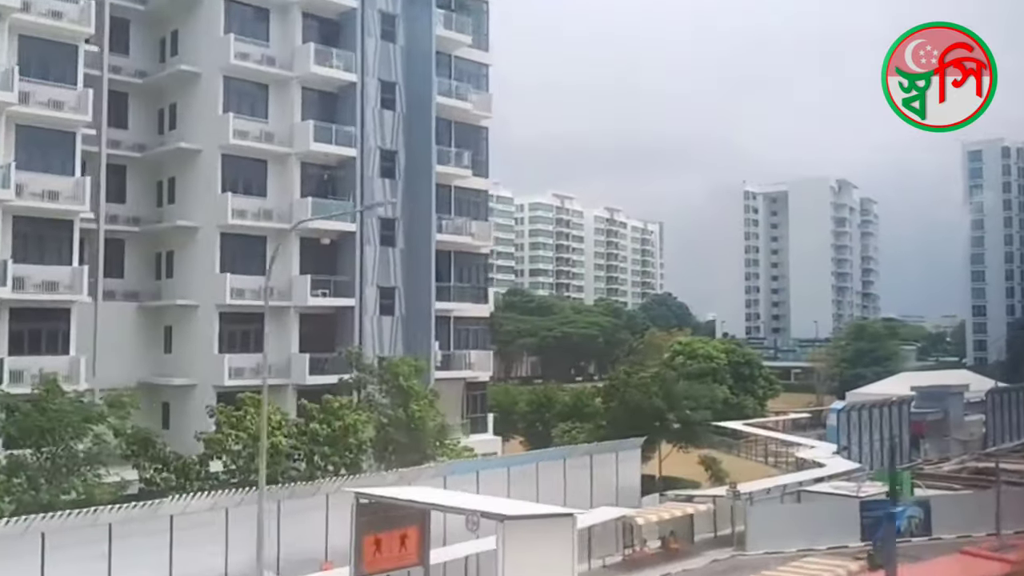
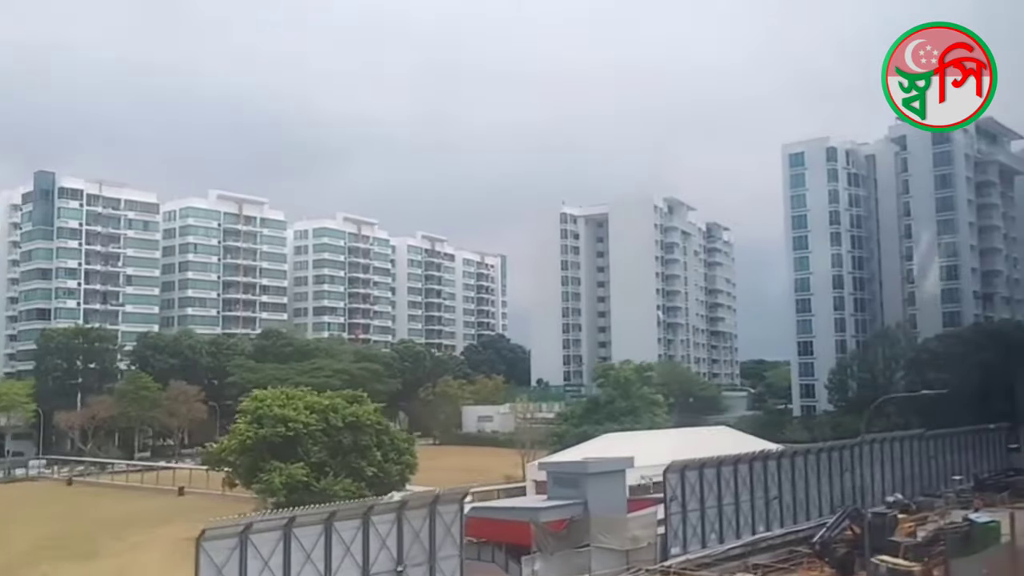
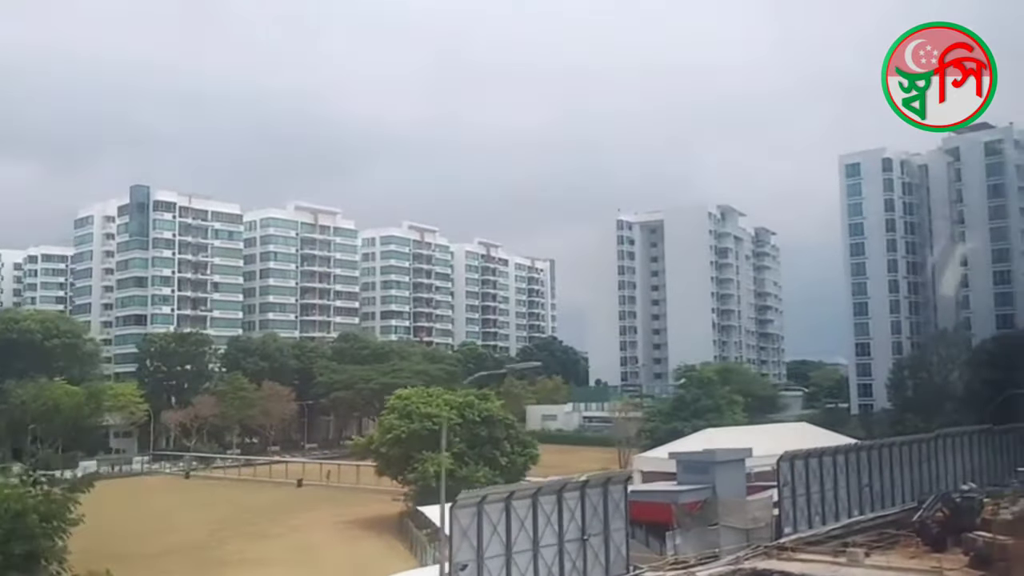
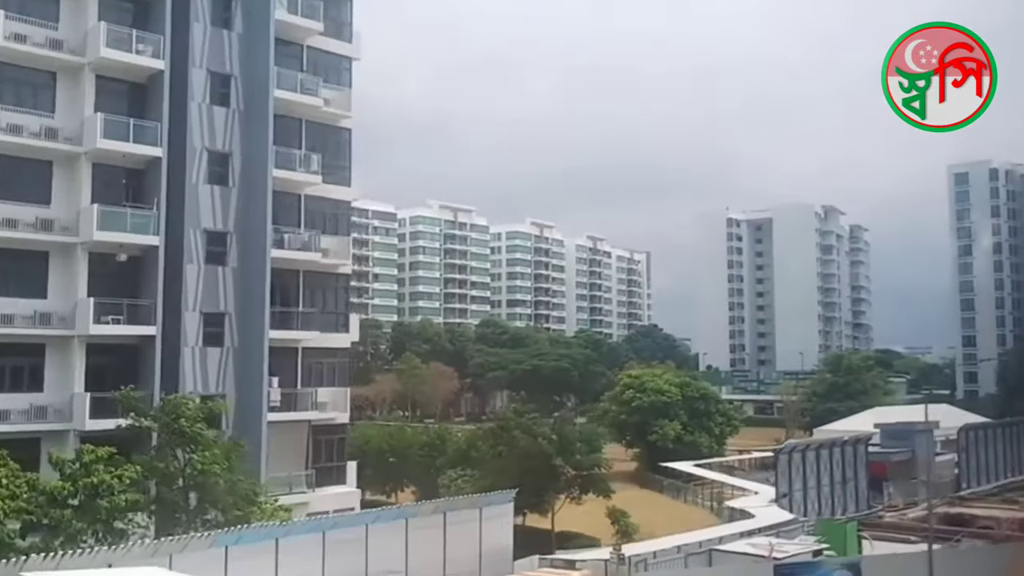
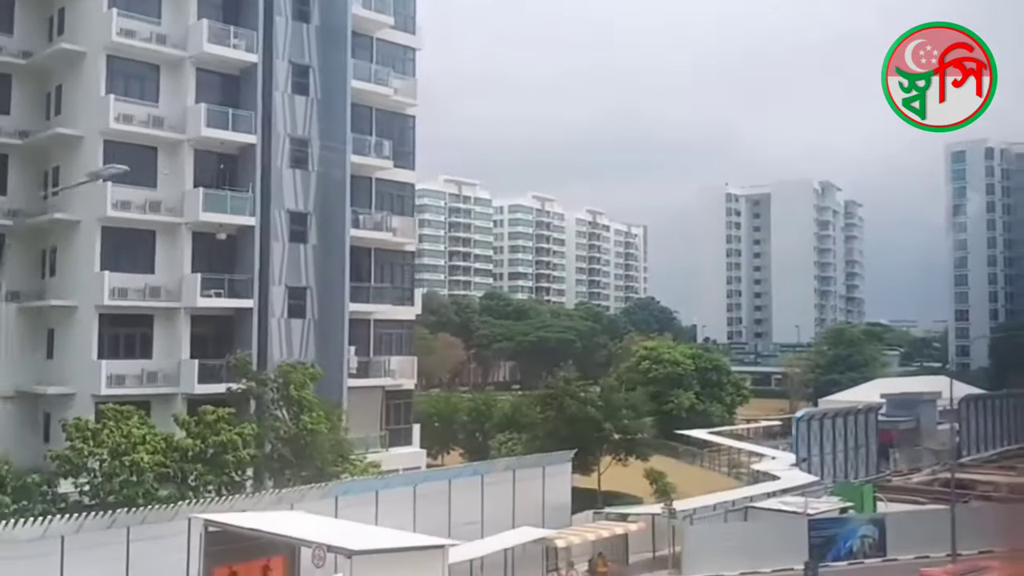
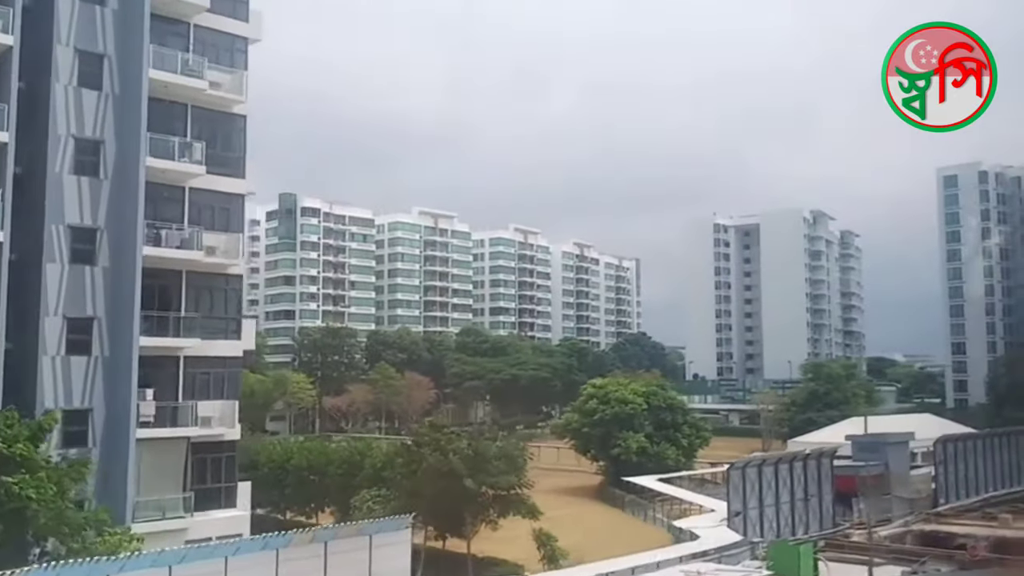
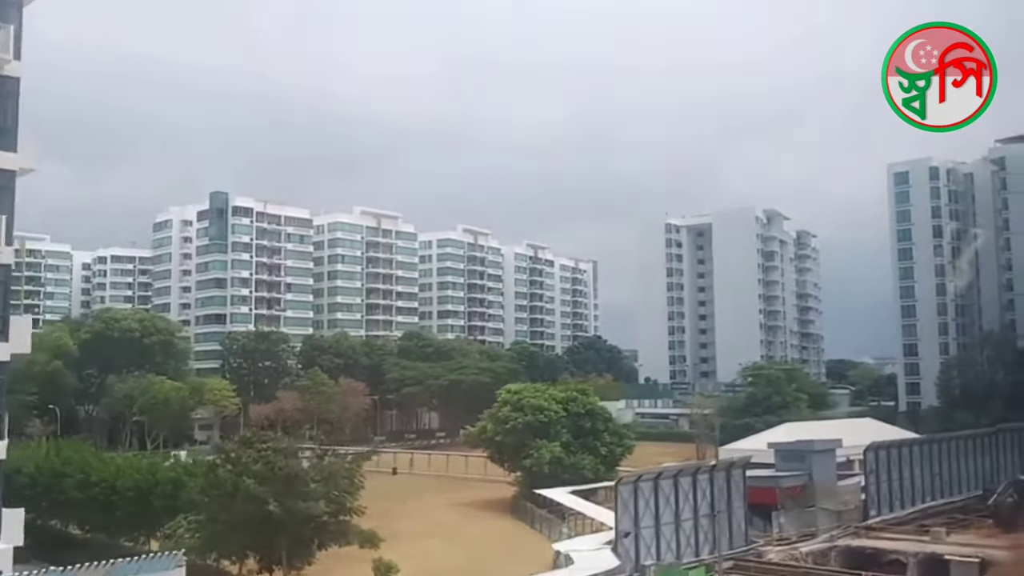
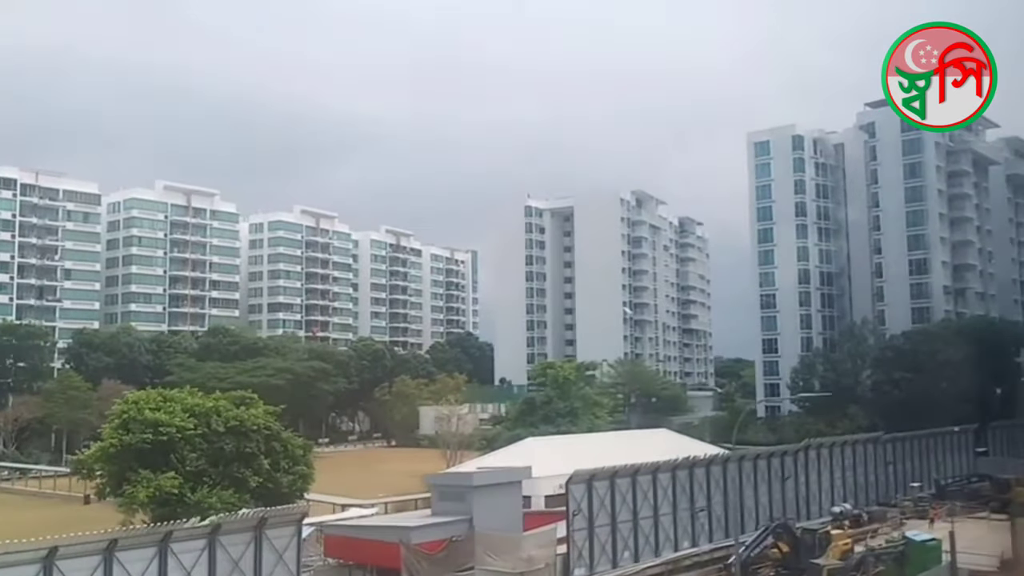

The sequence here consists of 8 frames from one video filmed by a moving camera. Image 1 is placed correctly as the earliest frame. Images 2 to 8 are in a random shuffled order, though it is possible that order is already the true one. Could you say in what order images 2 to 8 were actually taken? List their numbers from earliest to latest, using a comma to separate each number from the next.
5, 4, 6, 7, 3, 2, 8
